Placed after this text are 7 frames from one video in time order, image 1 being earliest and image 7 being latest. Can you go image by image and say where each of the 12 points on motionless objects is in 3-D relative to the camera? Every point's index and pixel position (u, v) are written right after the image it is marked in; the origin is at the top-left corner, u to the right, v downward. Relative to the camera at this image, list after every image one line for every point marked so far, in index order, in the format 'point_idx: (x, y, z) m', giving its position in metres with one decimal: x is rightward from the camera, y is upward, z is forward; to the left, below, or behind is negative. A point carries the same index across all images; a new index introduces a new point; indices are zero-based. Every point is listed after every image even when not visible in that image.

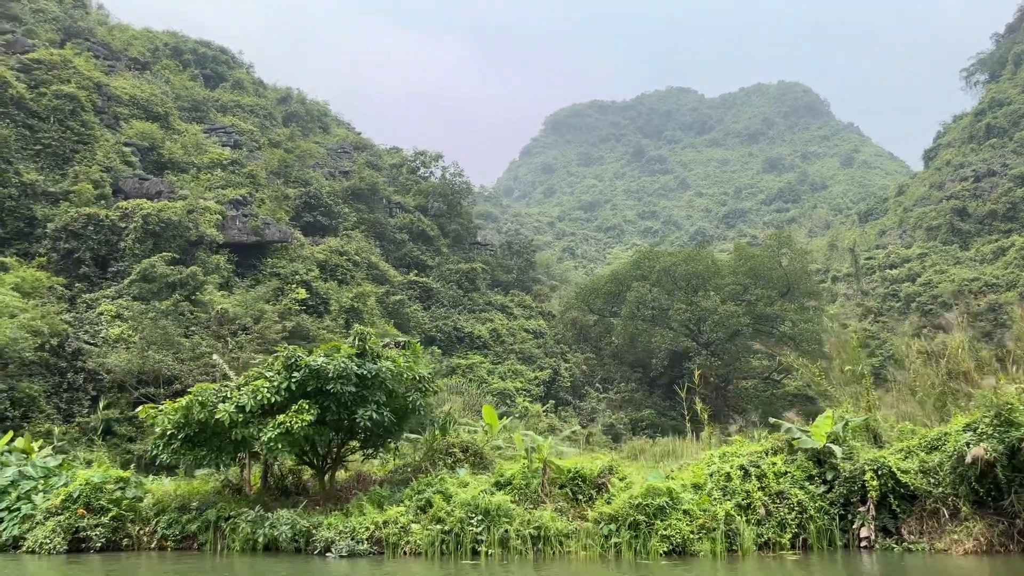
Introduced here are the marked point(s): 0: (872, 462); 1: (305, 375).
0: (+2.2, -1.1, +5.0) m
1: (-1.3, -0.6, +5.3) m
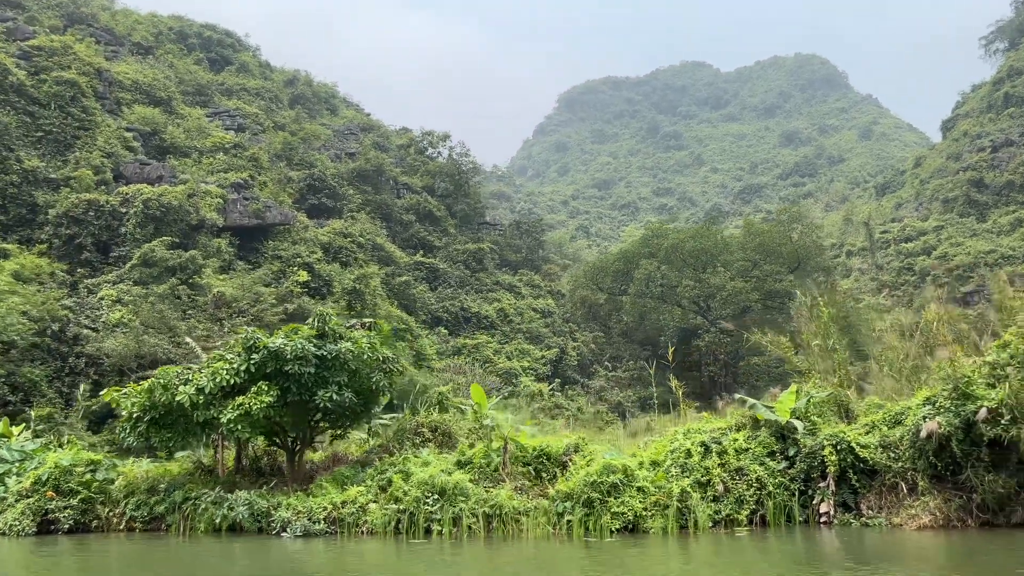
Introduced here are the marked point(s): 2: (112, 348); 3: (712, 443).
0: (+1.9, -0.9, +5.0) m
1: (-1.6, -0.4, +5.3) m
2: (-6.1, -0.9, +12.6) m
3: (+1.3, -1.0, +5.3) m
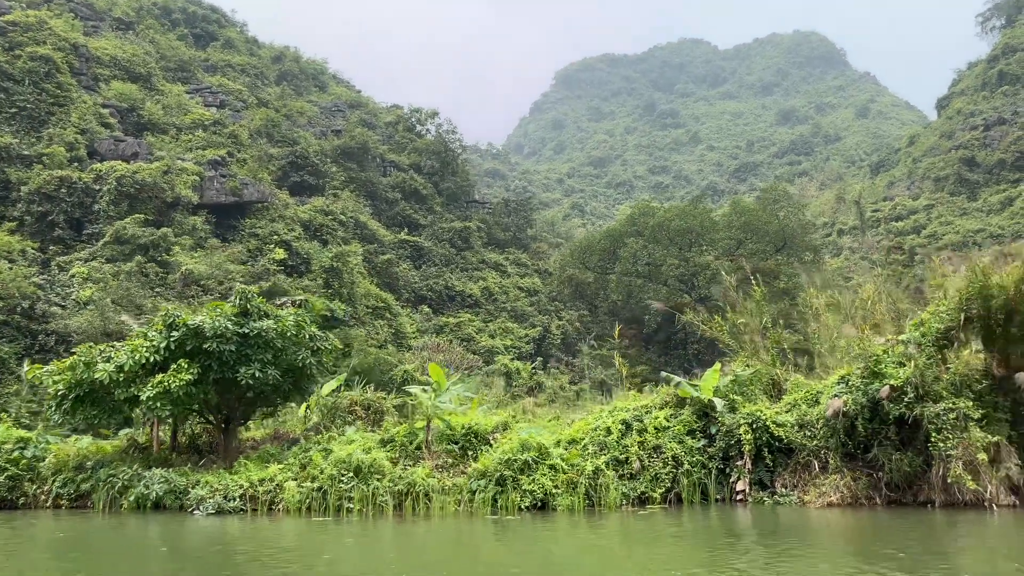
0: (+1.4, -0.8, +5.0) m
1: (-2.1, -0.3, +5.3) m
2: (-6.6, -0.6, +12.5) m
3: (+0.8, -0.8, +5.3) m
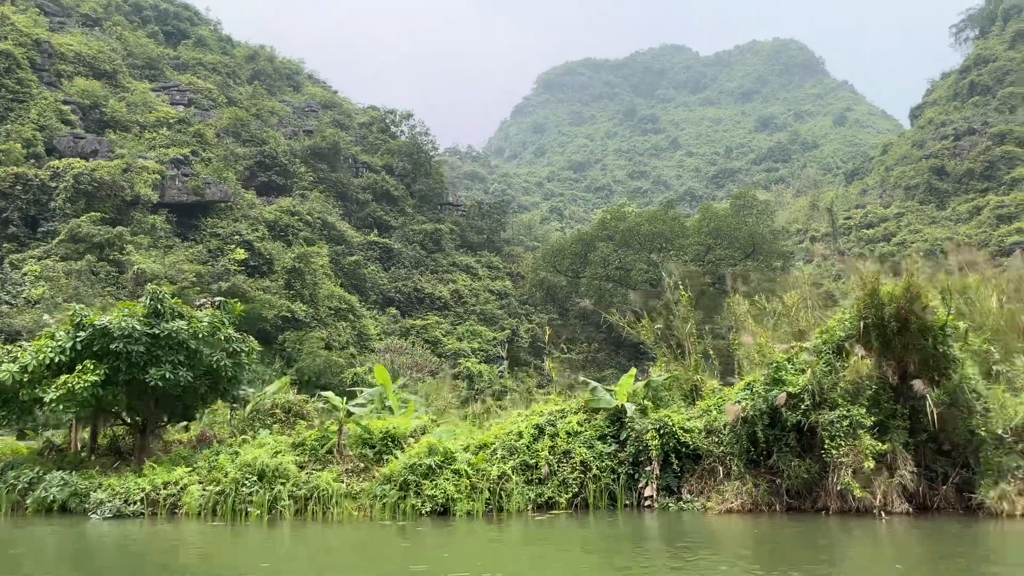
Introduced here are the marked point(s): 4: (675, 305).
0: (+0.9, -0.8, +5.0) m
1: (-2.6, -0.3, +5.2) m
2: (-7.3, -0.6, +12.3) m
3: (+0.2, -0.9, +5.2) m
4: (+1.3, -0.1, +6.7) m
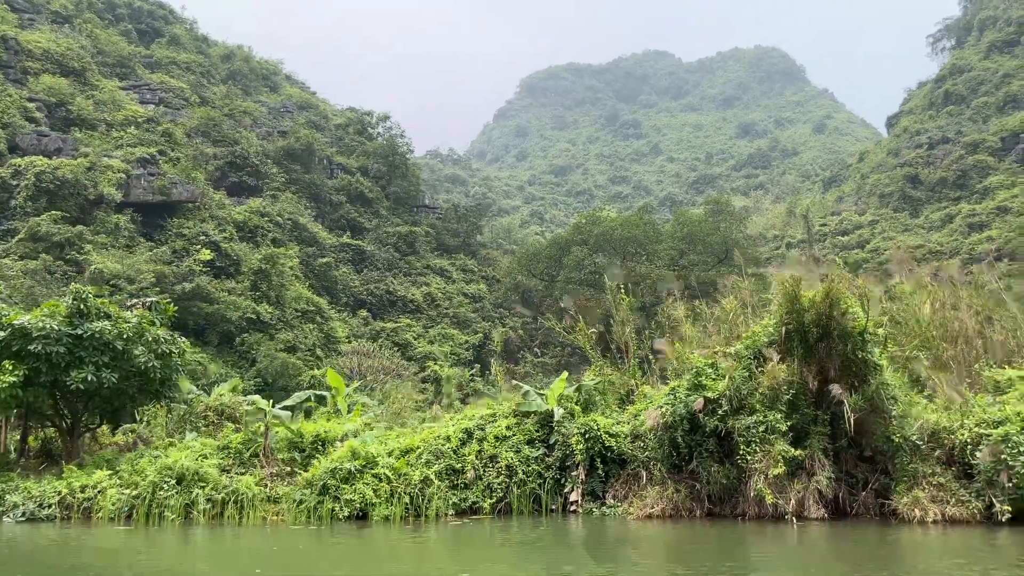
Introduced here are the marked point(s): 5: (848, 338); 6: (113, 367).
0: (+0.4, -0.8, +4.9) m
1: (-3.1, -0.3, +5.1) m
2: (-7.9, -0.5, +12.2) m
3: (-0.2, -0.9, +5.2) m
4: (+0.9, -0.2, +6.7) m
5: (+1.8, -0.3, +4.4) m
6: (-2.6, -0.5, +5.4) m
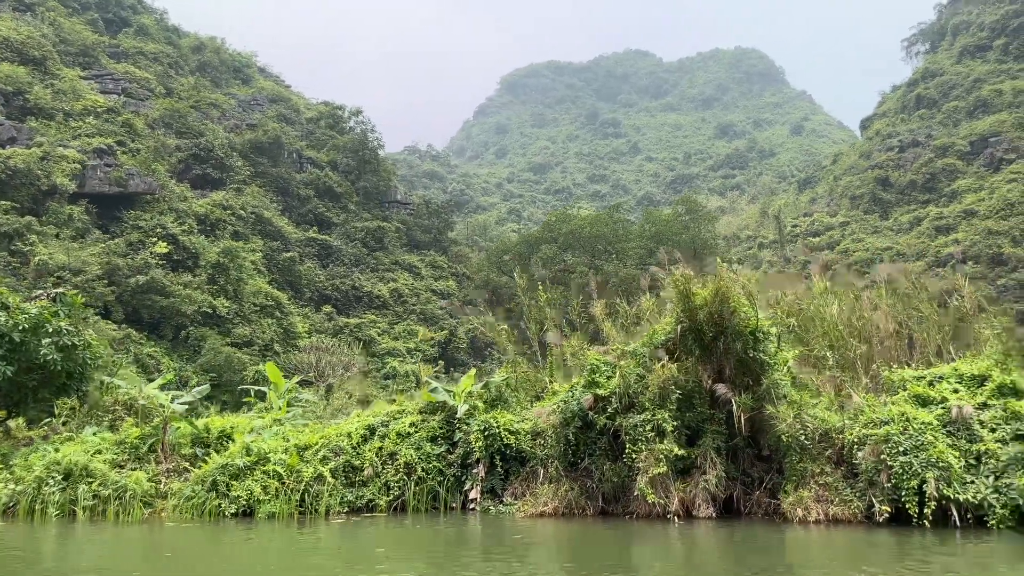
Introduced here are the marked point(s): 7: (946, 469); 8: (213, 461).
0: (-0.2, -0.8, +4.9) m
1: (-3.7, -0.2, +5.0) m
2: (-8.6, -0.4, +11.9) m
3: (-0.8, -0.9, +5.1) m
4: (+0.2, -0.1, +6.6) m
5: (+1.2, -0.3, +4.4) m
6: (-3.2, -0.5, +5.3) m
7: (+2.0, -0.8, +3.8) m
8: (-1.7, -1.0, +4.8) m
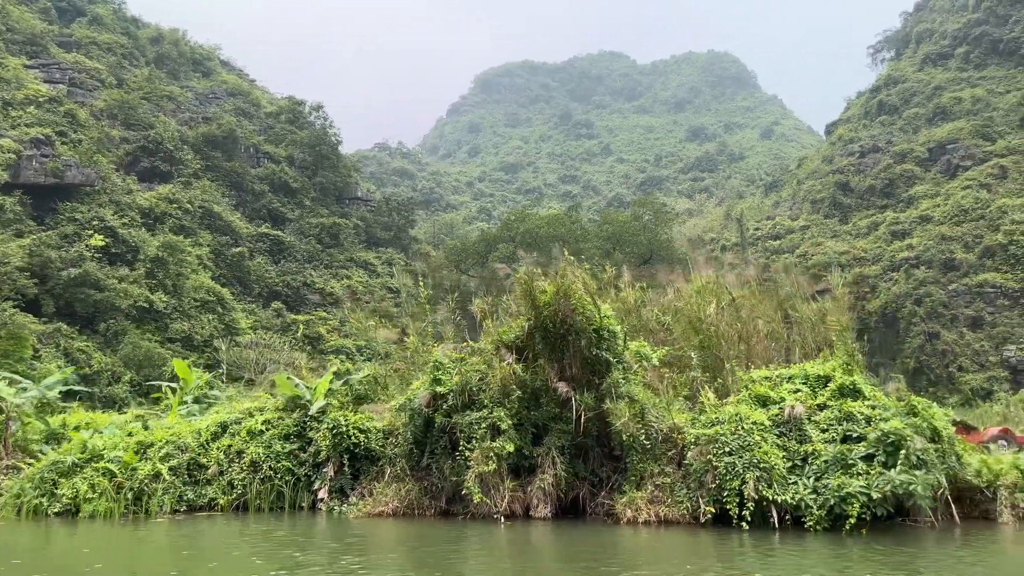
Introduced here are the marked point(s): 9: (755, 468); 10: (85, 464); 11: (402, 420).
0: (-1.0, -0.8, +4.8) m
1: (-4.5, -0.1, +4.8) m
2: (-9.7, -0.3, +11.5) m
3: (-1.7, -0.8, +5.0) m
4: (-0.7, -0.1, +6.5) m
5: (+0.4, -0.3, +4.3) m
6: (-4.1, -0.4, +5.1) m
7: (+1.1, -0.8, +3.7) m
8: (-2.6, -0.9, +4.6) m
9: (+1.1, -0.8, +3.7) m
10: (-2.3, -0.9, +4.5) m
11: (-0.6, -0.7, +4.6) m
